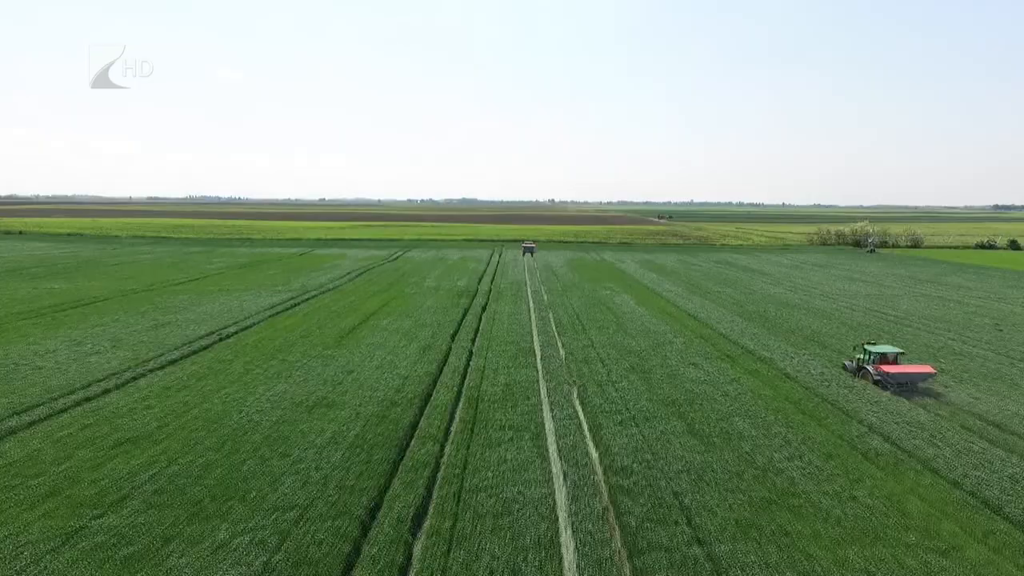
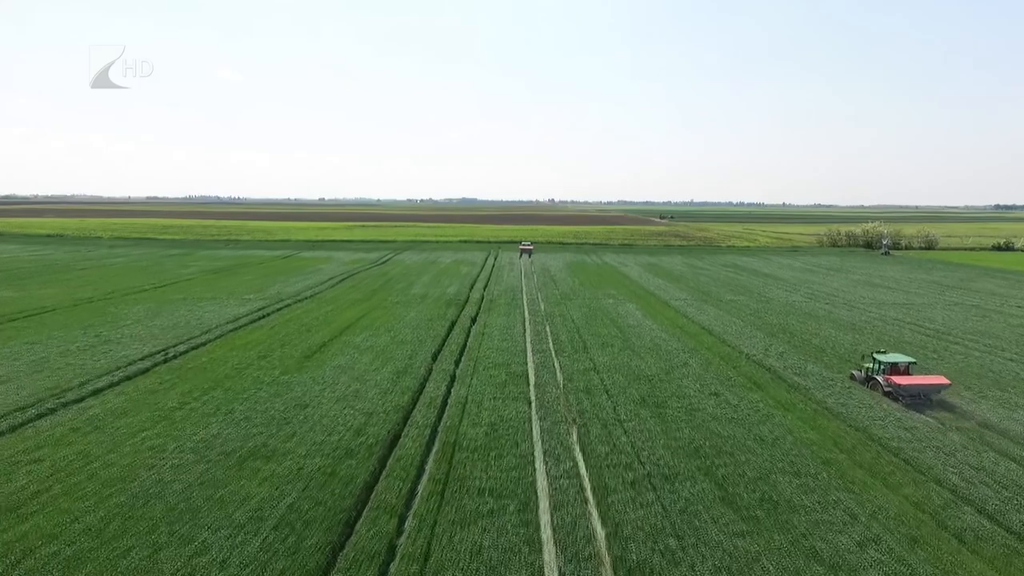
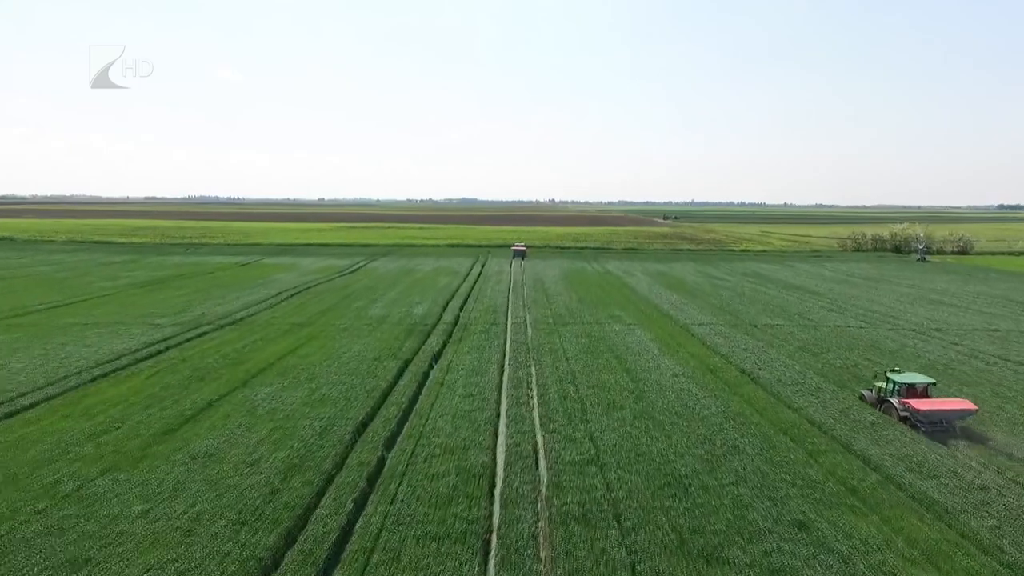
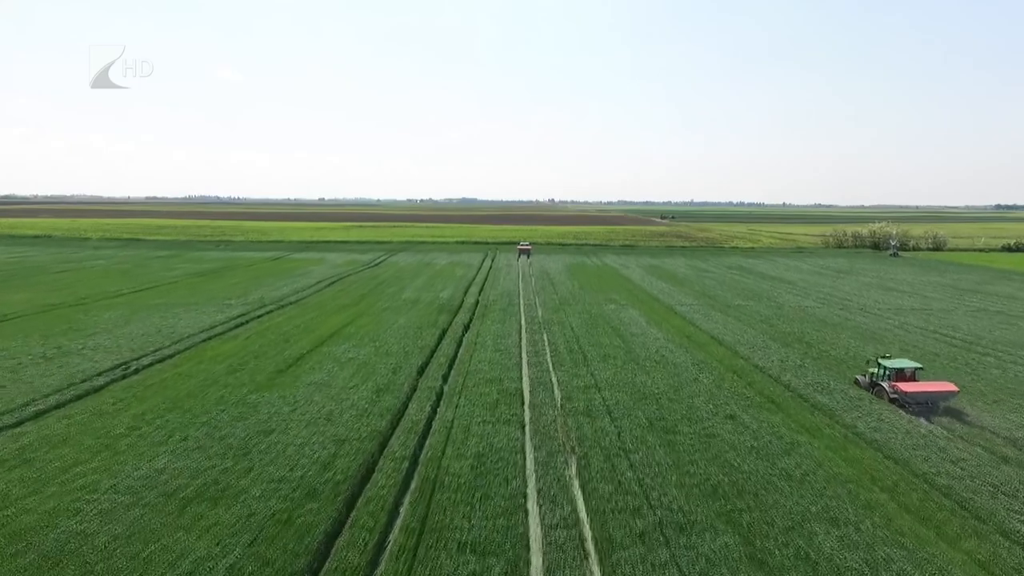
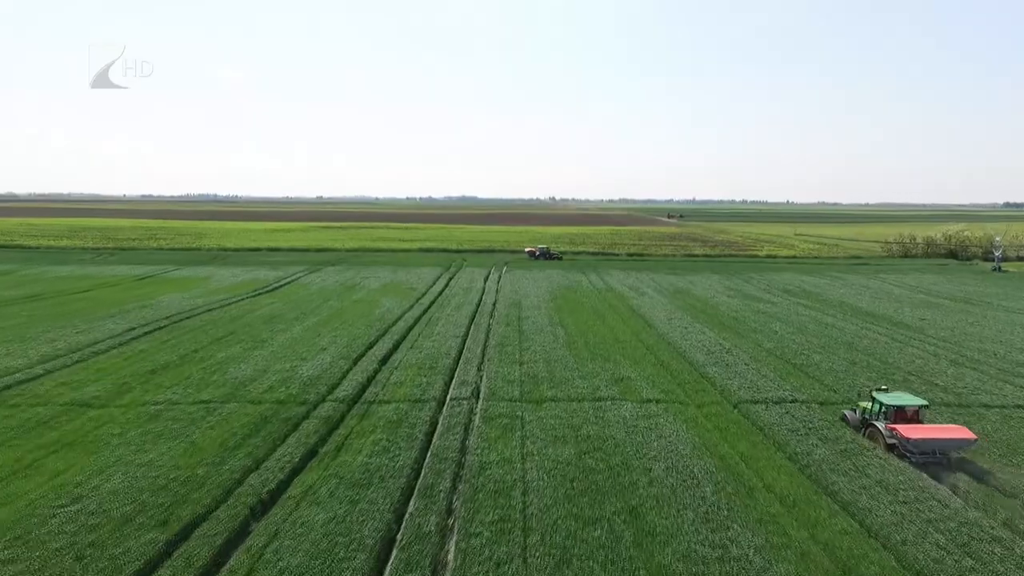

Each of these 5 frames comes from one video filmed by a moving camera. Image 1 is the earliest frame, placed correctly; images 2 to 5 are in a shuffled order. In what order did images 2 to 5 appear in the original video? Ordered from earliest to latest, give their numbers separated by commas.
2, 4, 3, 5
